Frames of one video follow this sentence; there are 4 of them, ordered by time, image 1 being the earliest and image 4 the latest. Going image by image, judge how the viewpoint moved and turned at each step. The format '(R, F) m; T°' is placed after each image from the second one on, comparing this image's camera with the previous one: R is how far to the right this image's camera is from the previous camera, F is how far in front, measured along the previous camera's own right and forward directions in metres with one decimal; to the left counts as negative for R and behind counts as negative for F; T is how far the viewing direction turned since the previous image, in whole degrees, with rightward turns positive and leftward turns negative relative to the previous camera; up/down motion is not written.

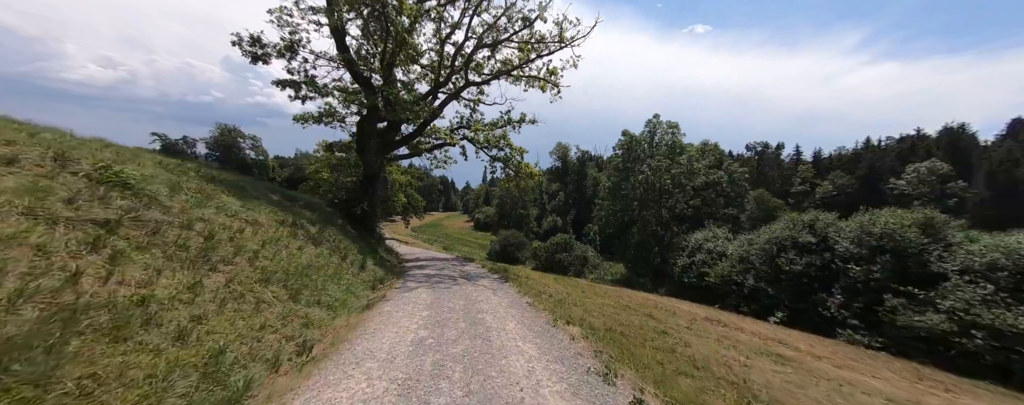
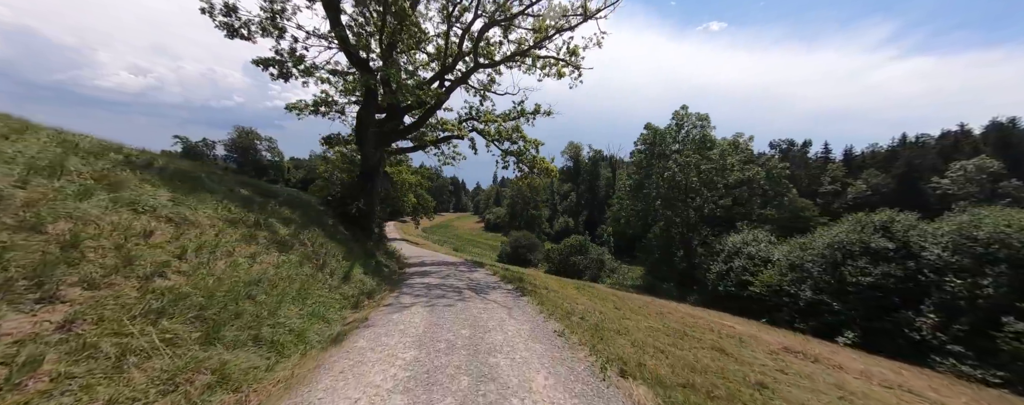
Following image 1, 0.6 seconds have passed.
(-0.2, +1.9) m; -2°
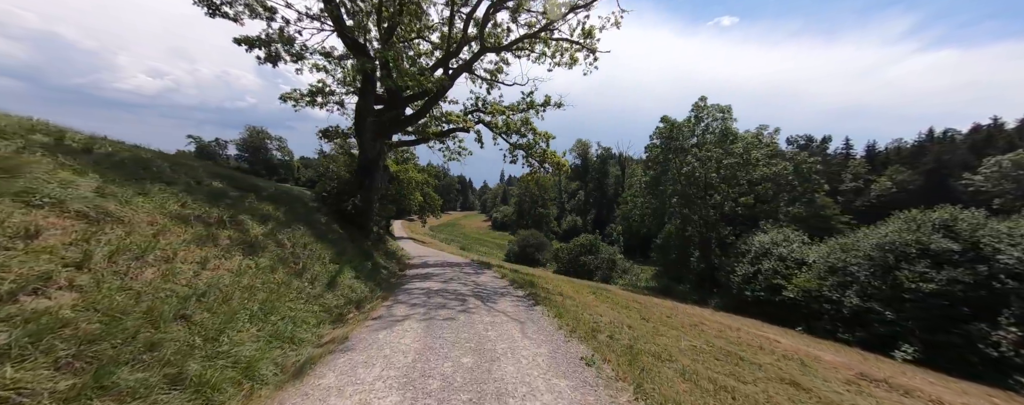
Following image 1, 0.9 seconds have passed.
(-0.1, +1.1) m; -1°
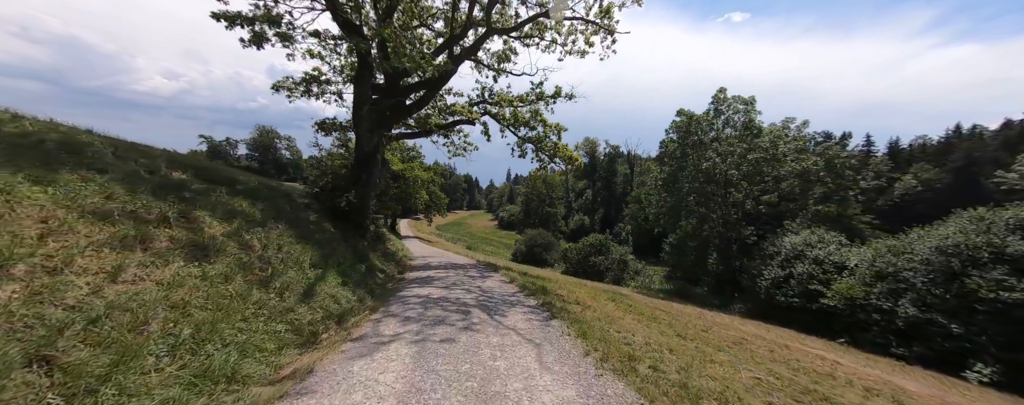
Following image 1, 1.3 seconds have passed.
(-0.1, +1.1) m; -1°
